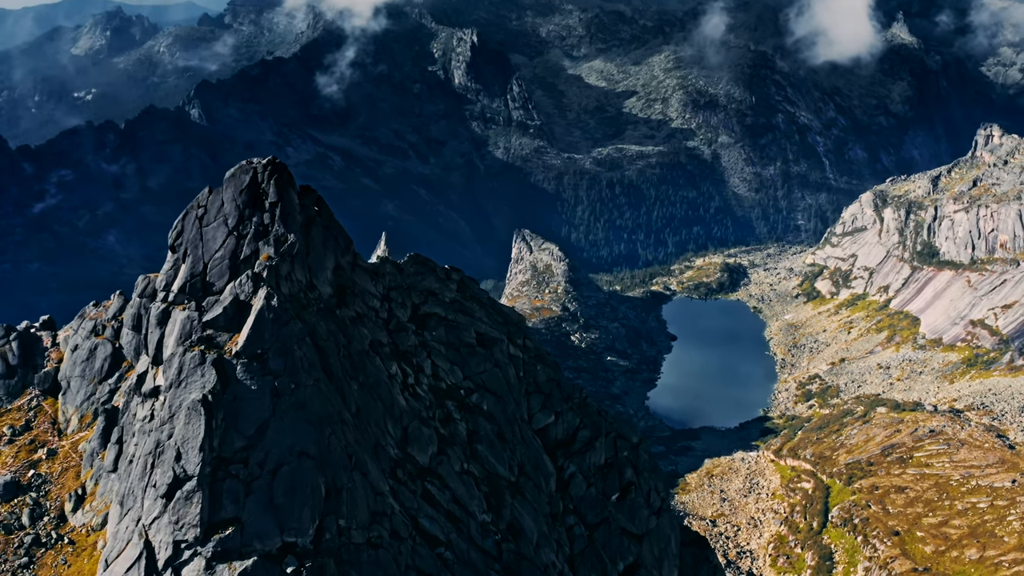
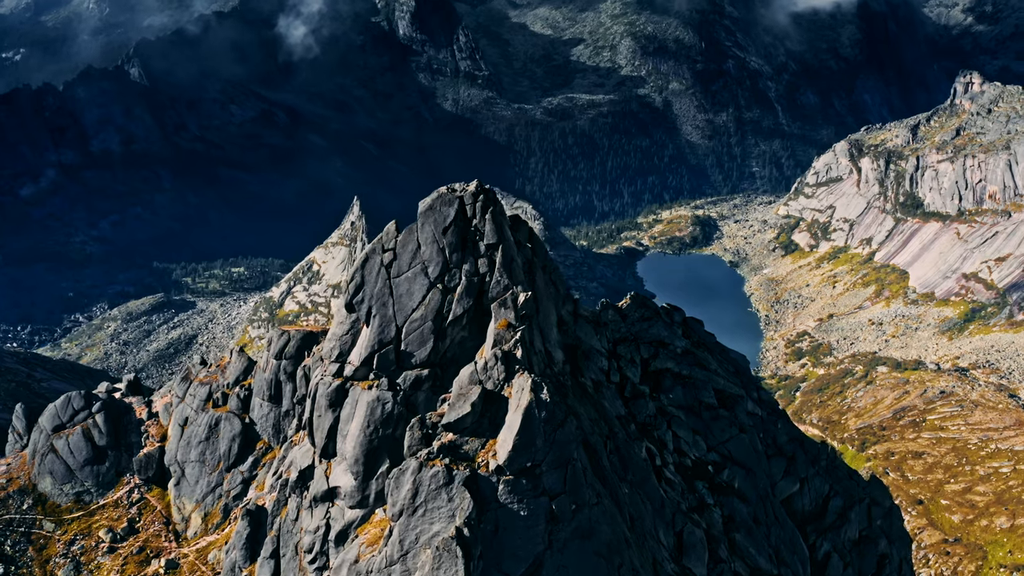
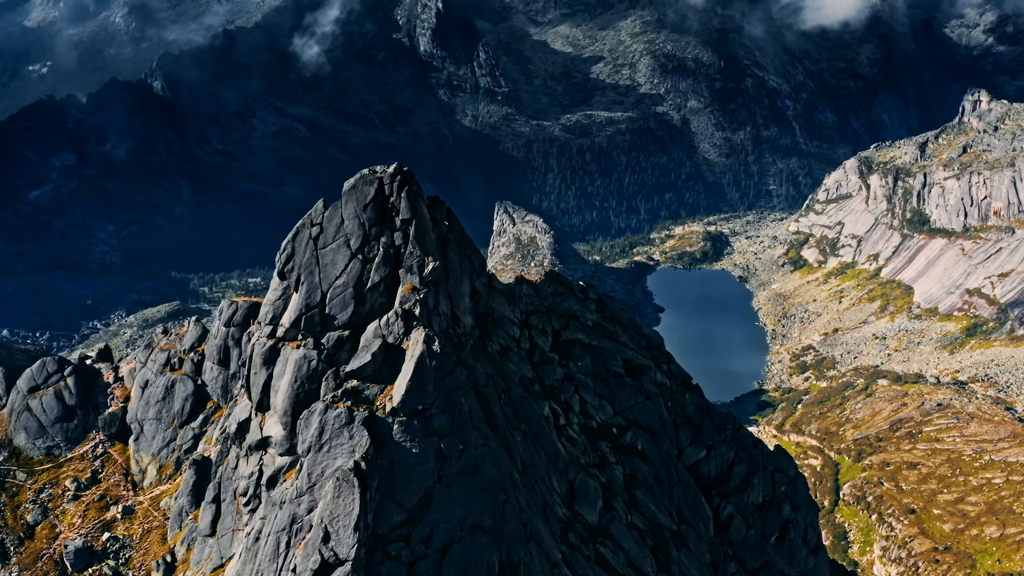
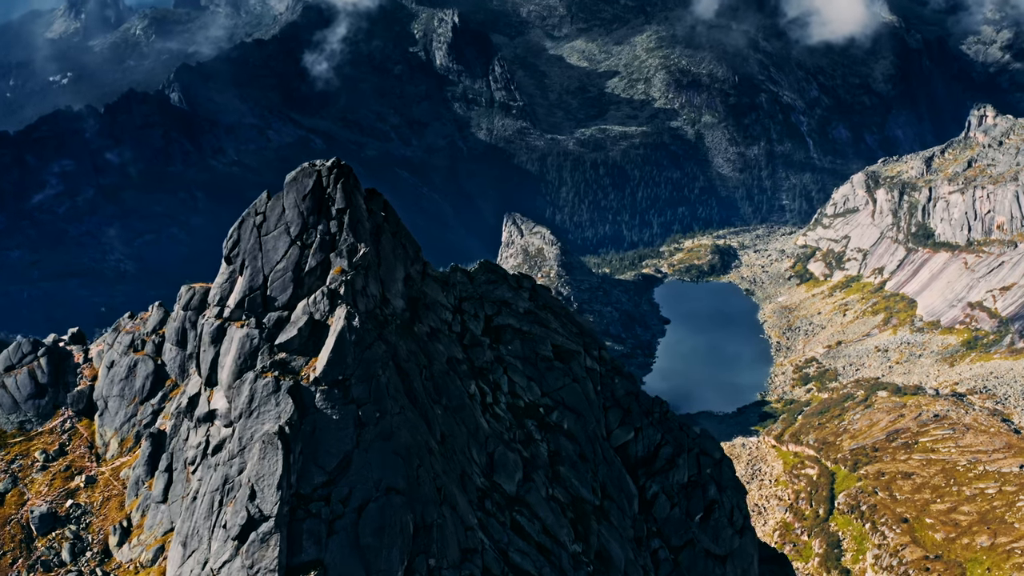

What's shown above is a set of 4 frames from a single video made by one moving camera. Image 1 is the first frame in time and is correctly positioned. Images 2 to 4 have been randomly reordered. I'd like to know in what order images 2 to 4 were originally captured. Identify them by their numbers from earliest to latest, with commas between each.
4, 3, 2
